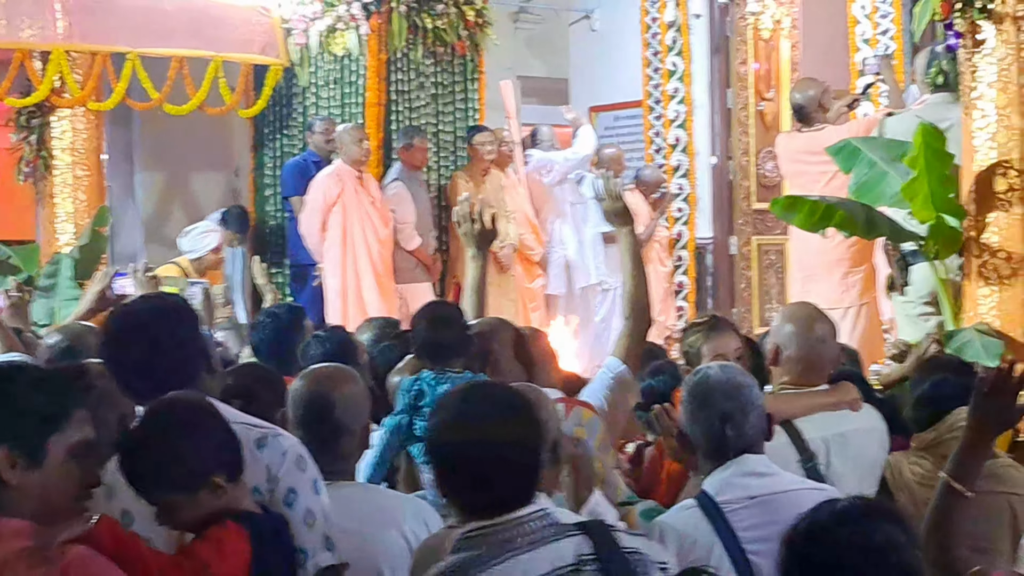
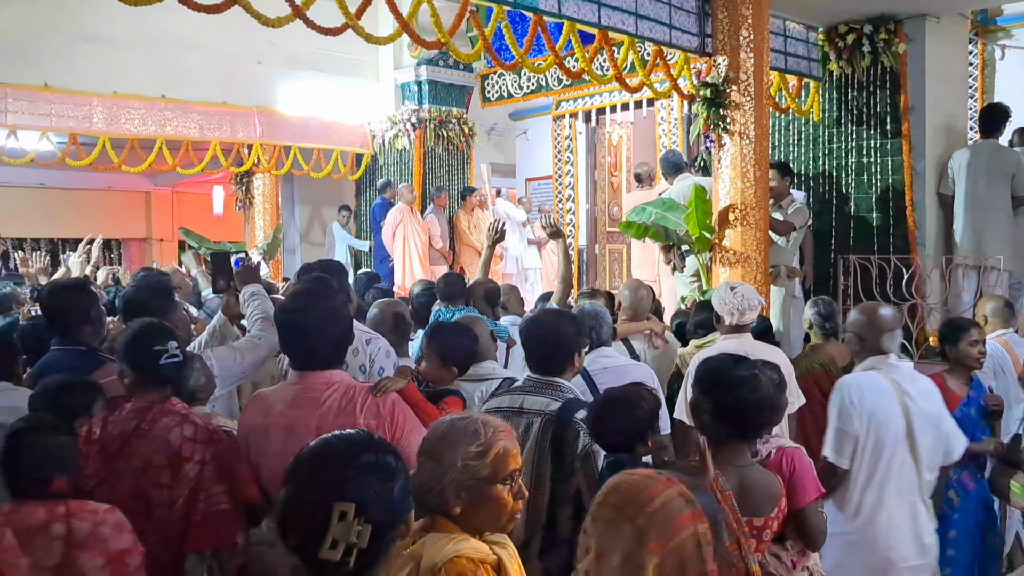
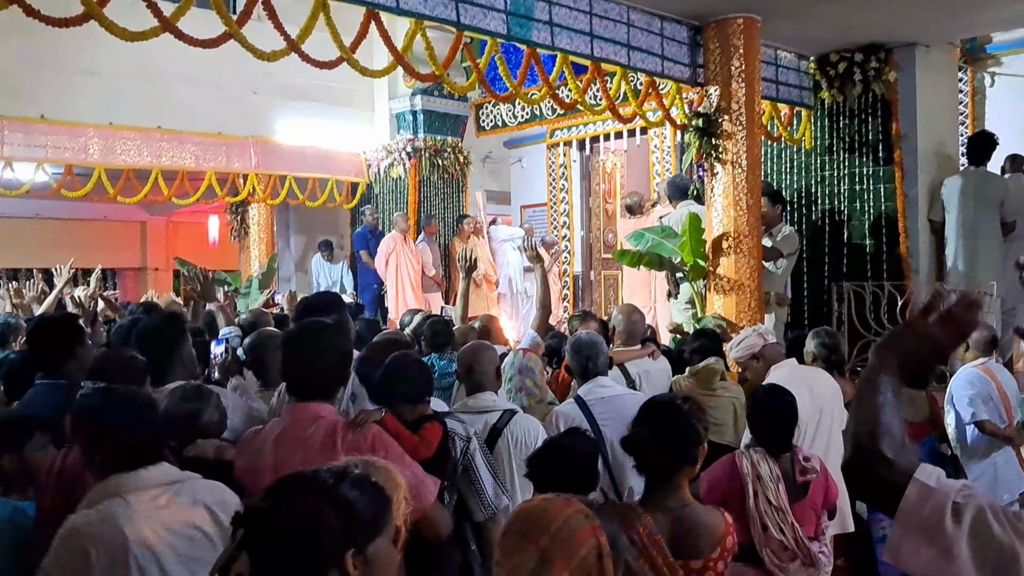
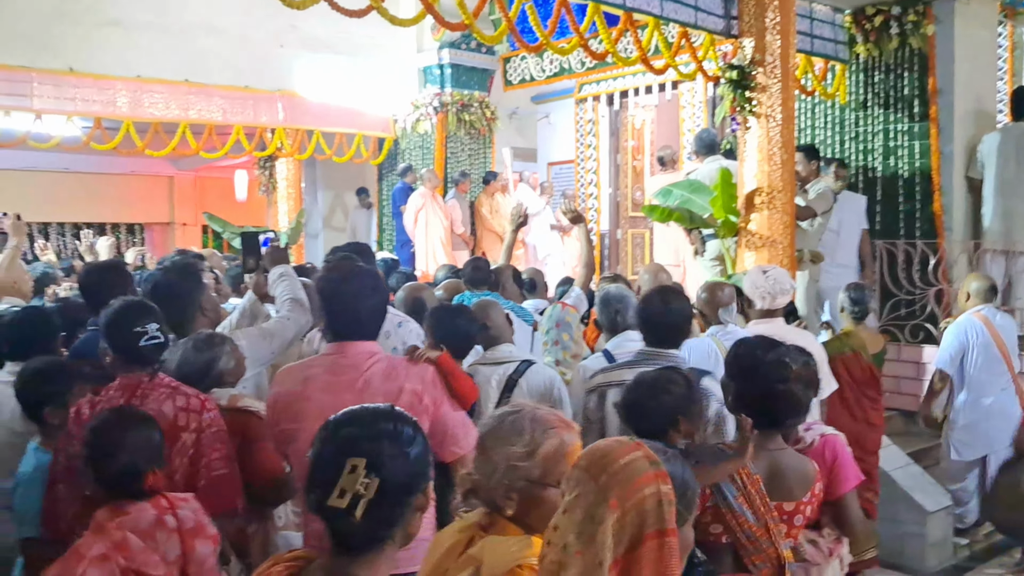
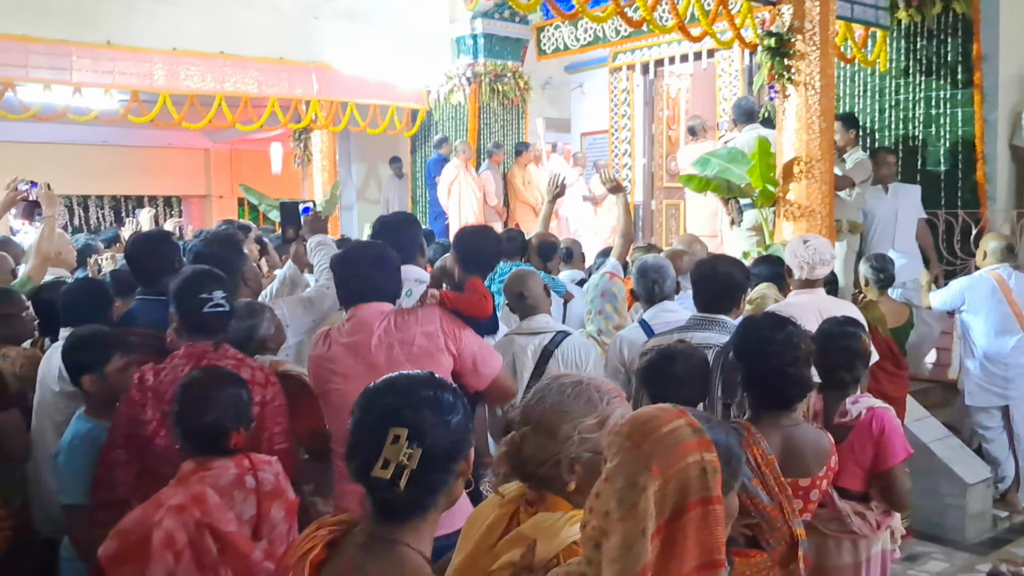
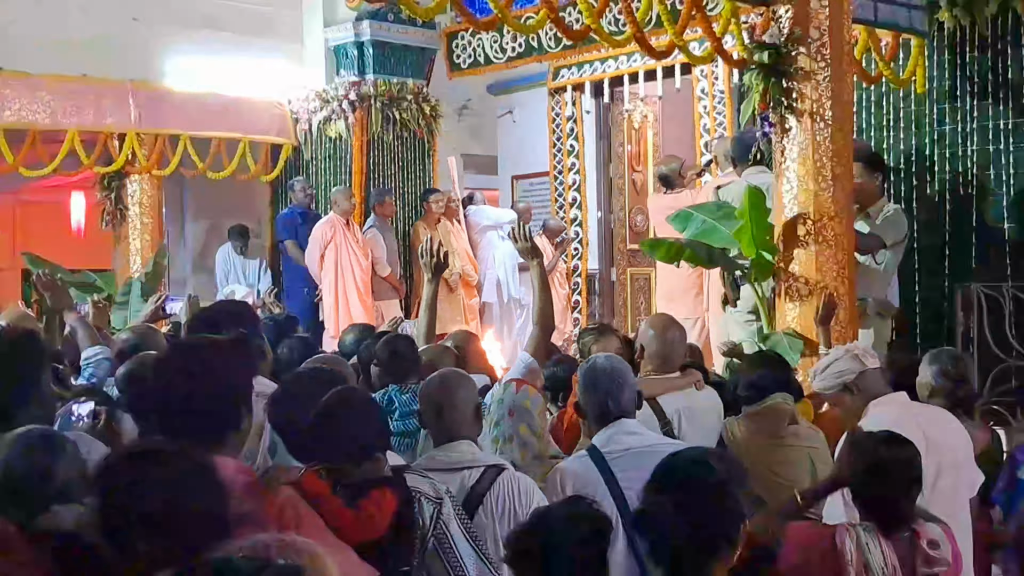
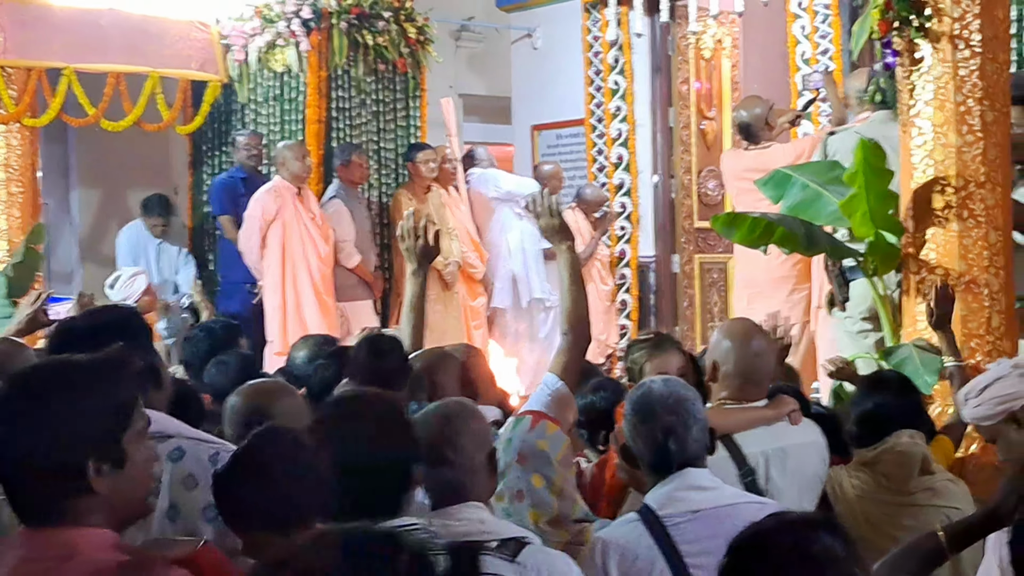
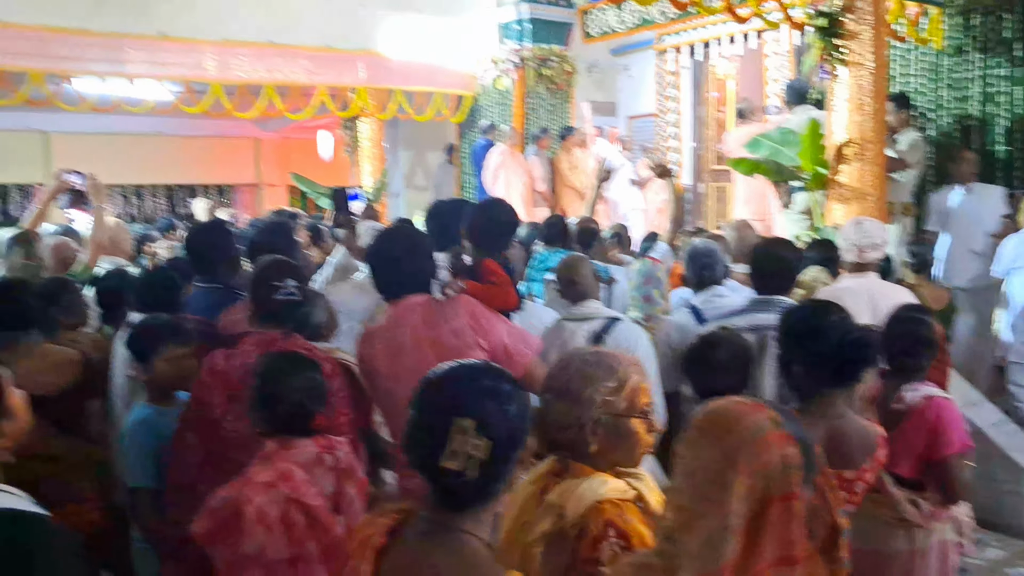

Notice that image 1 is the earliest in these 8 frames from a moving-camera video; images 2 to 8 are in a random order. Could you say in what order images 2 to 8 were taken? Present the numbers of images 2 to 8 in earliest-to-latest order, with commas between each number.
7, 6, 3, 2, 4, 5, 8
